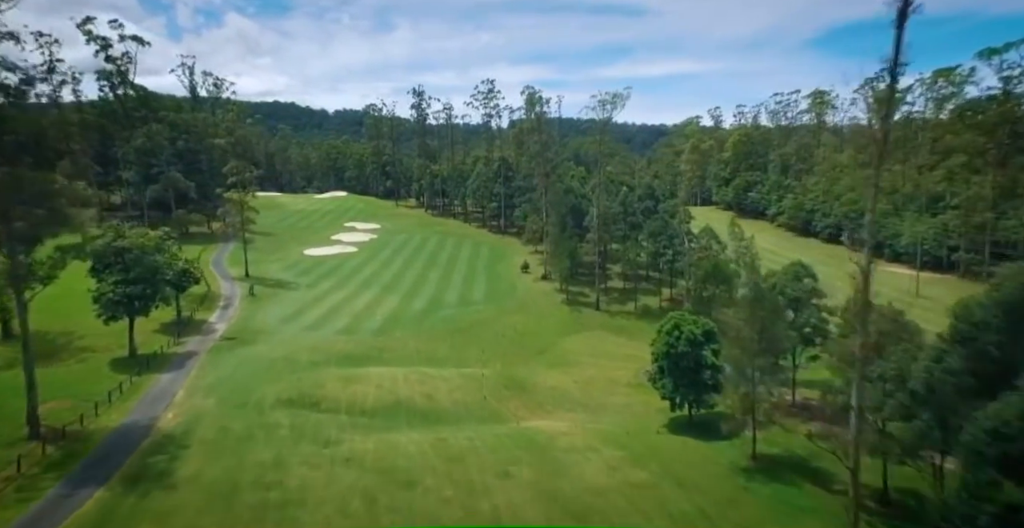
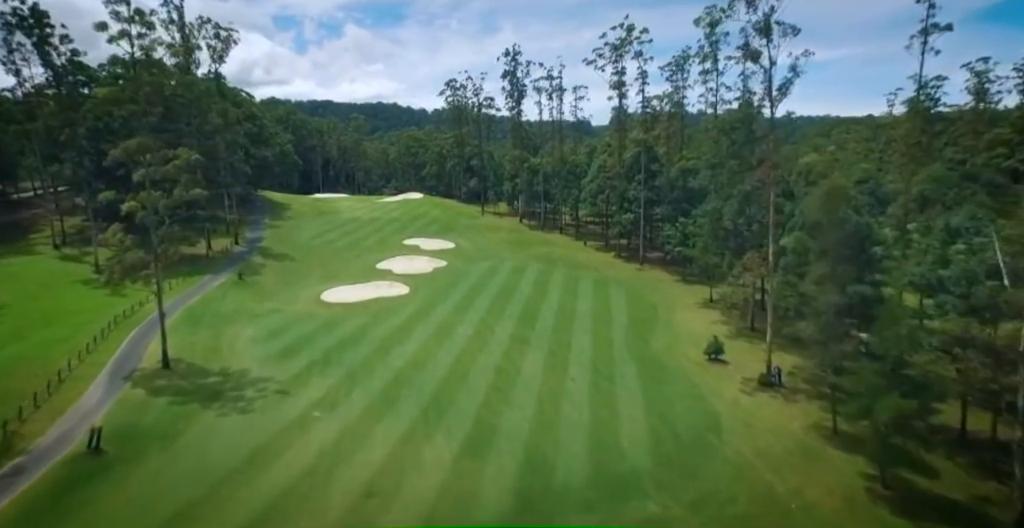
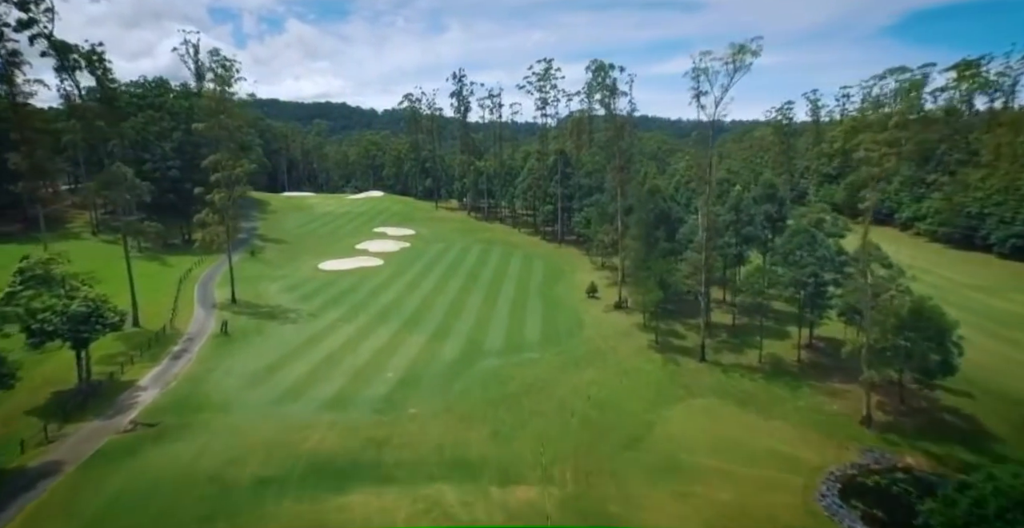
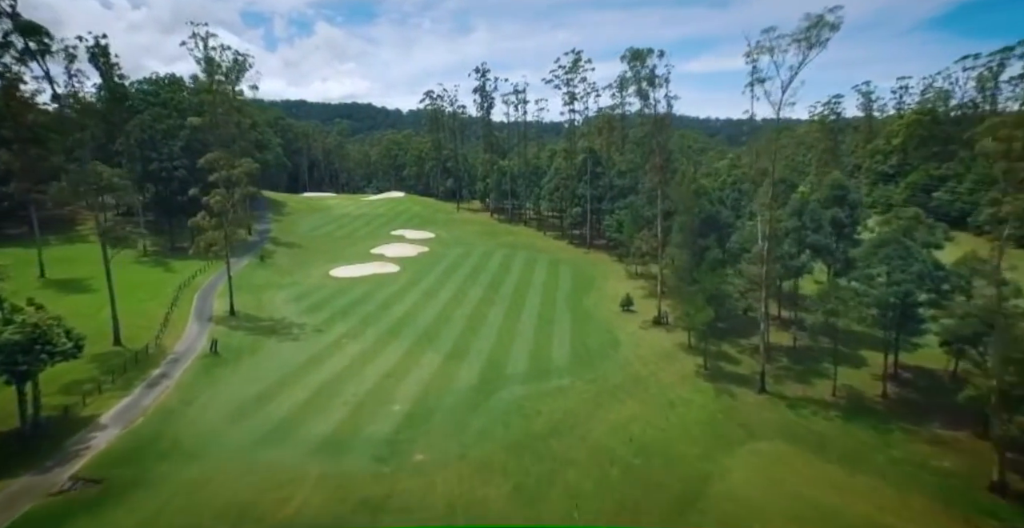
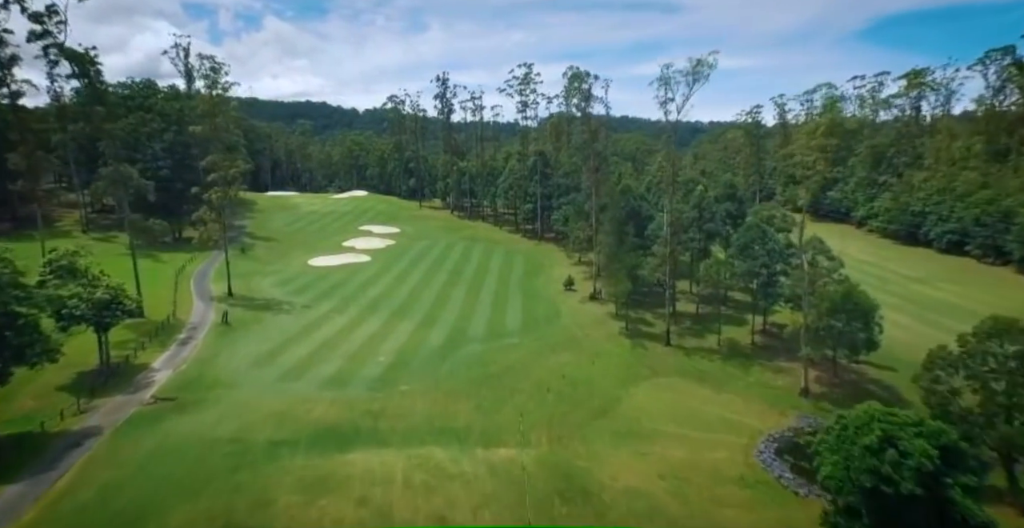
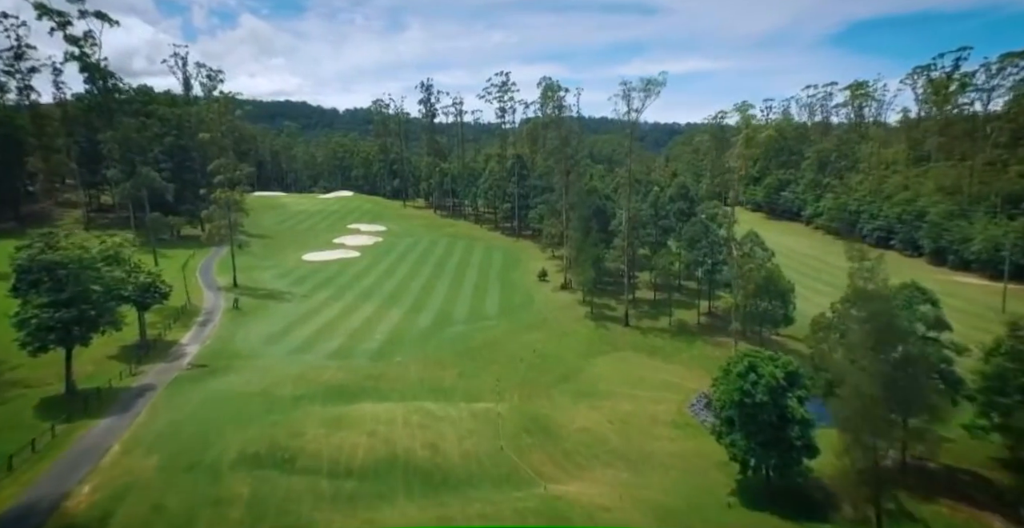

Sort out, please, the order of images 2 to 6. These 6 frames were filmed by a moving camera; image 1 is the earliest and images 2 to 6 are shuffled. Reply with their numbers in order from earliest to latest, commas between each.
6, 5, 3, 4, 2
